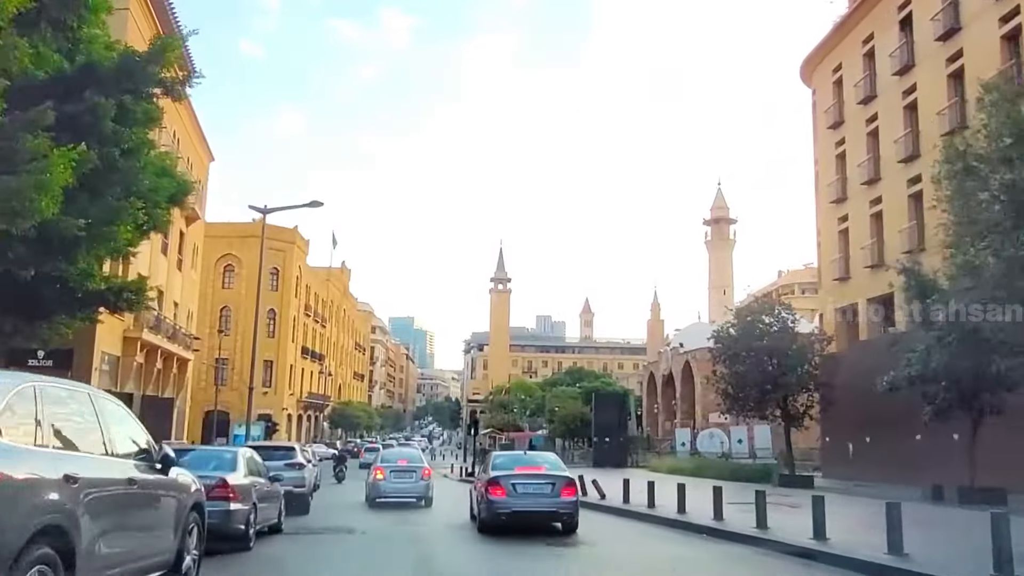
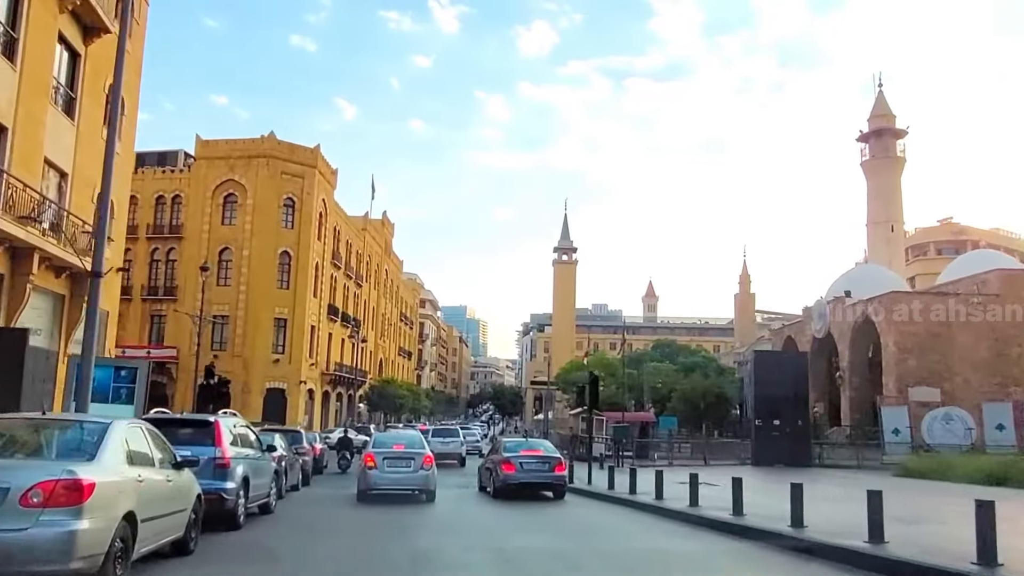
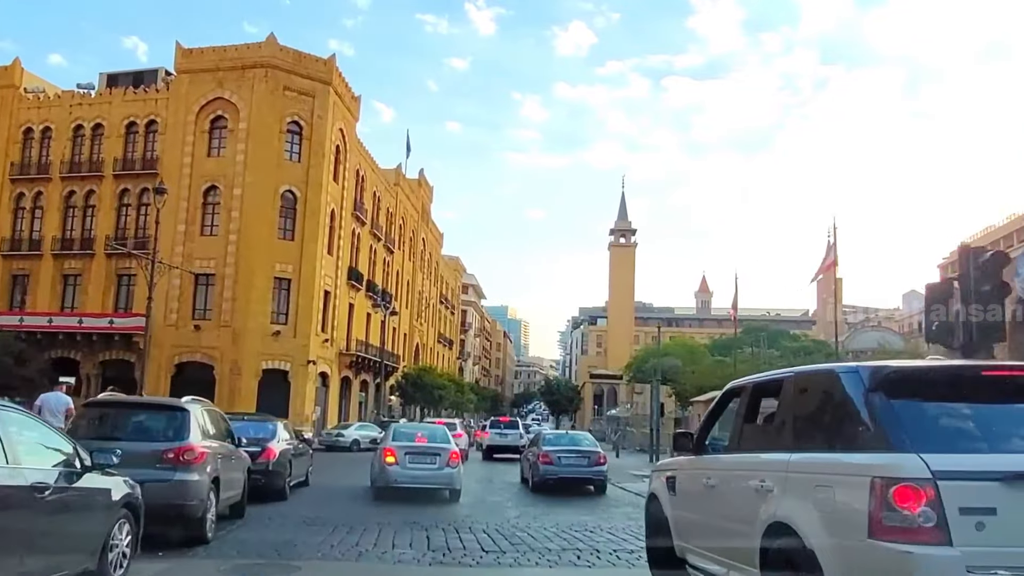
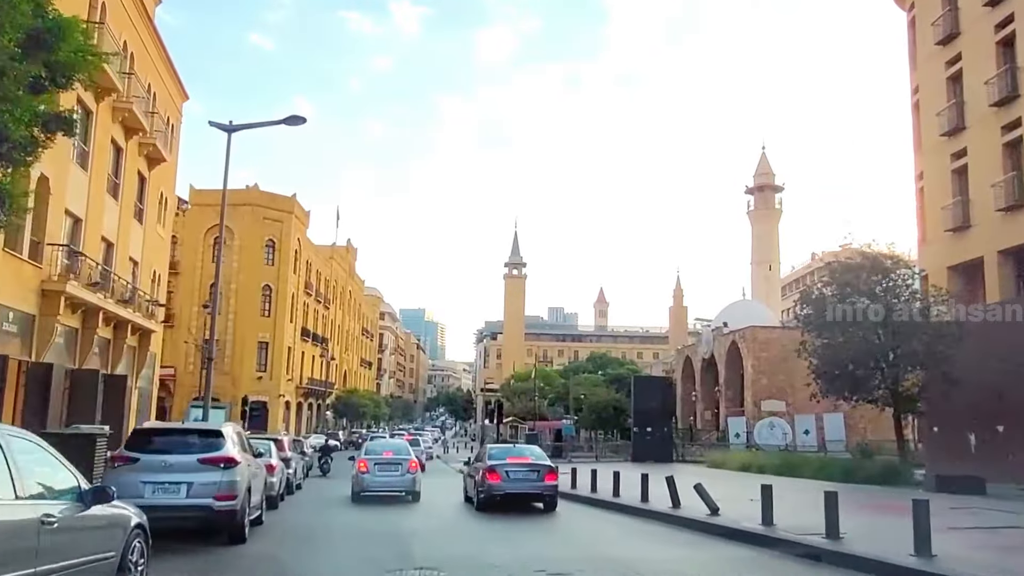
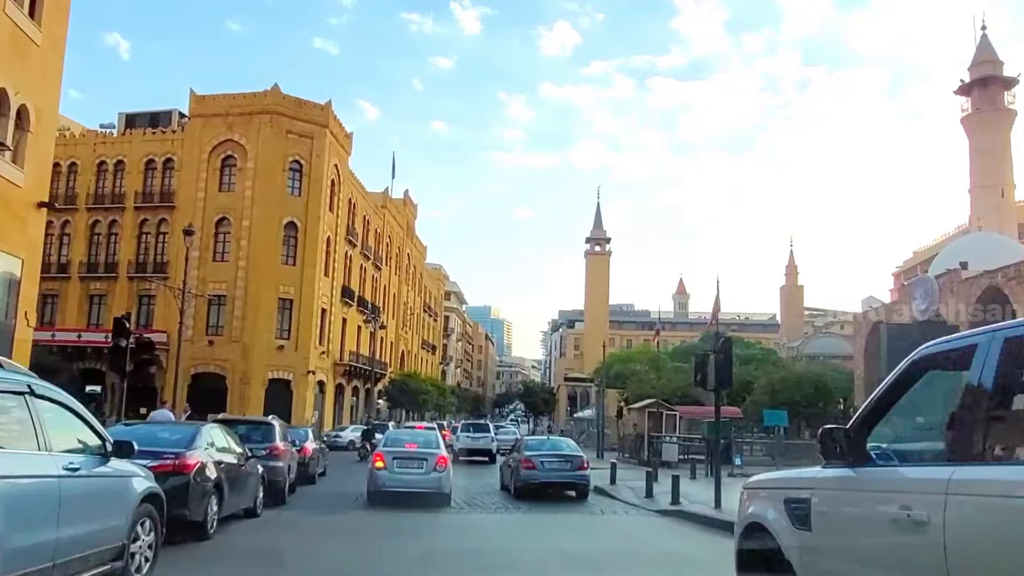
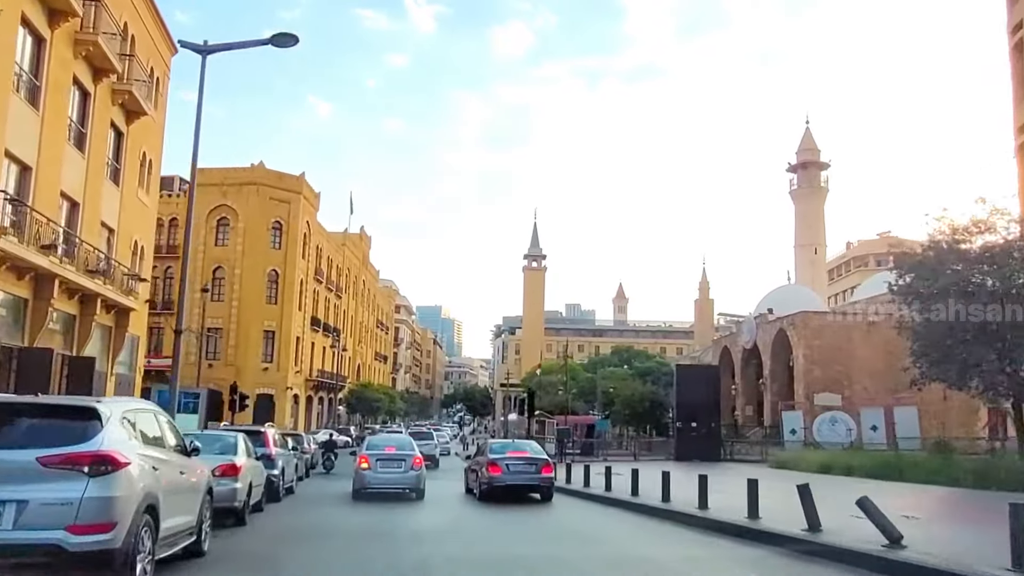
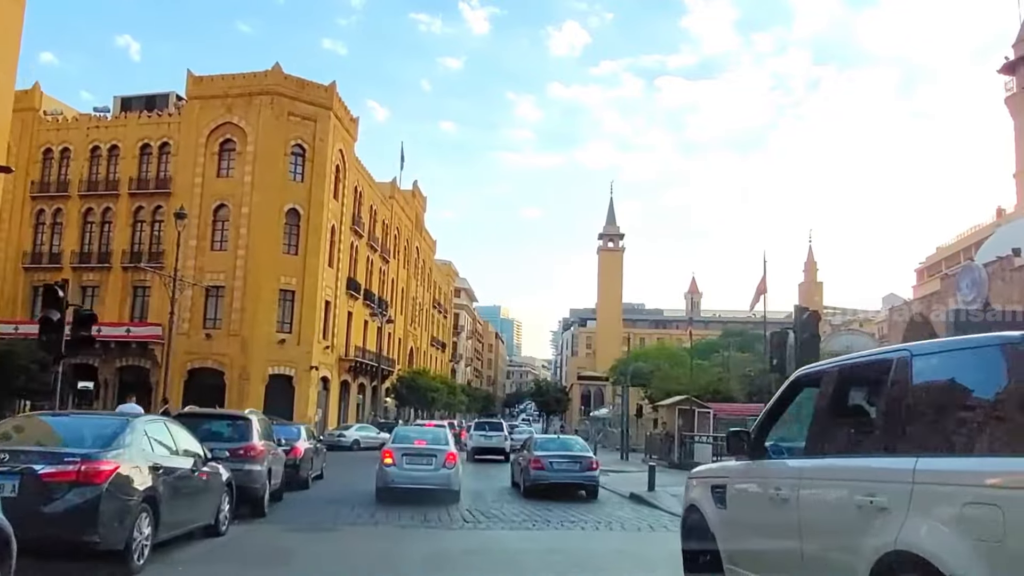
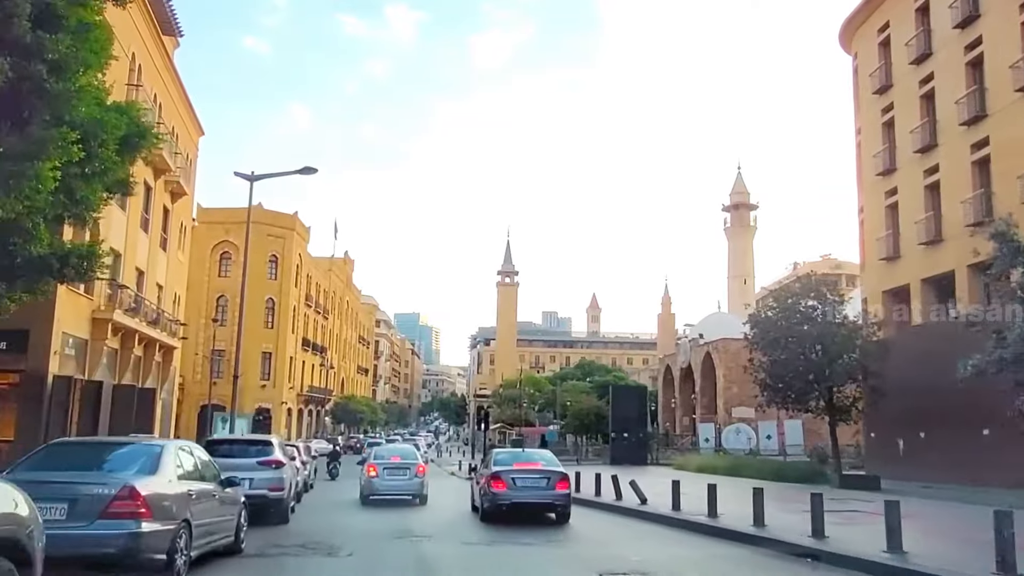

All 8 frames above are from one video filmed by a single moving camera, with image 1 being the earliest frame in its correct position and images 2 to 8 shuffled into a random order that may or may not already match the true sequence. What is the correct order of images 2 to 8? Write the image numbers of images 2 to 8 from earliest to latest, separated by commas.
8, 4, 6, 2, 5, 7, 3
